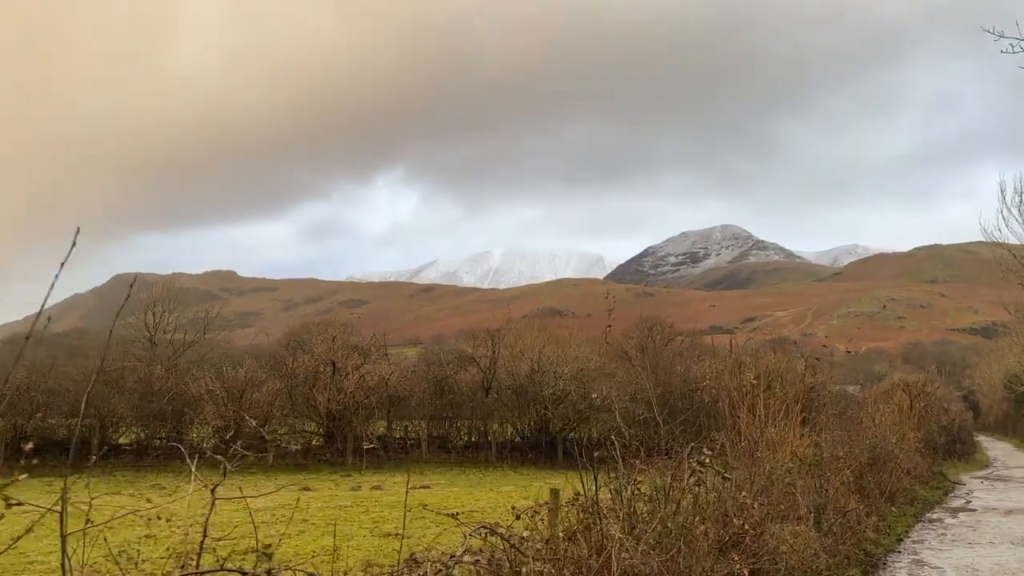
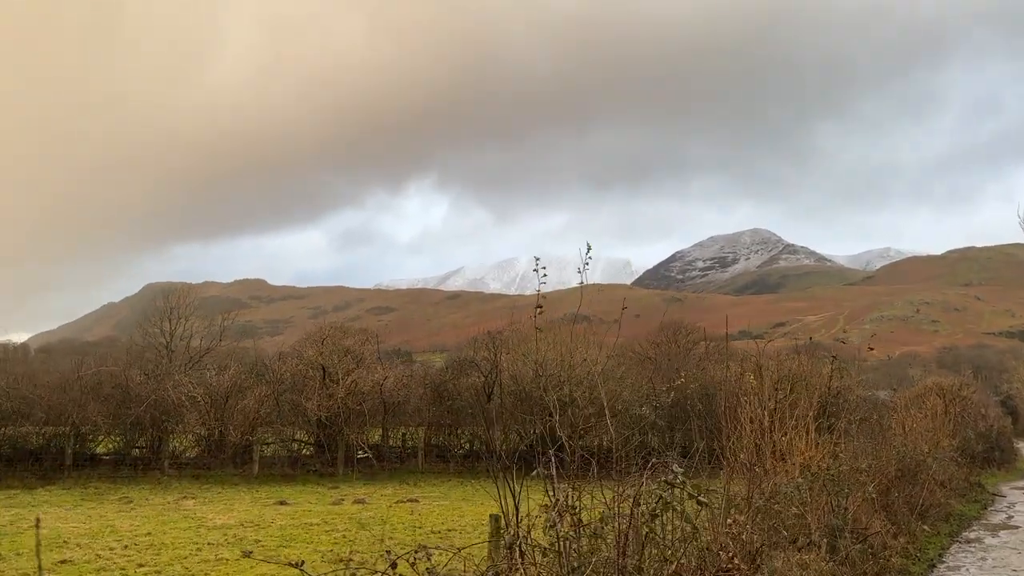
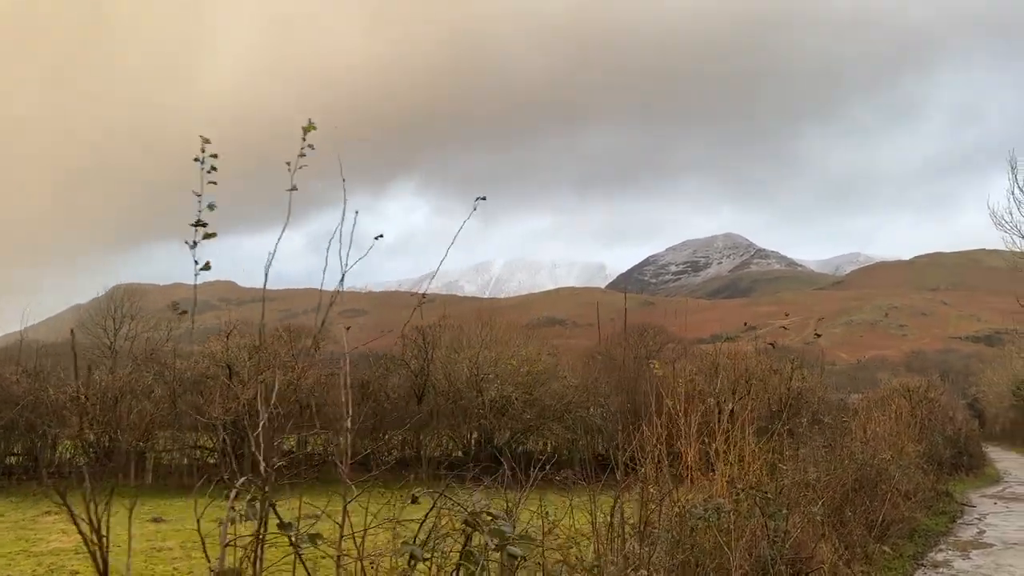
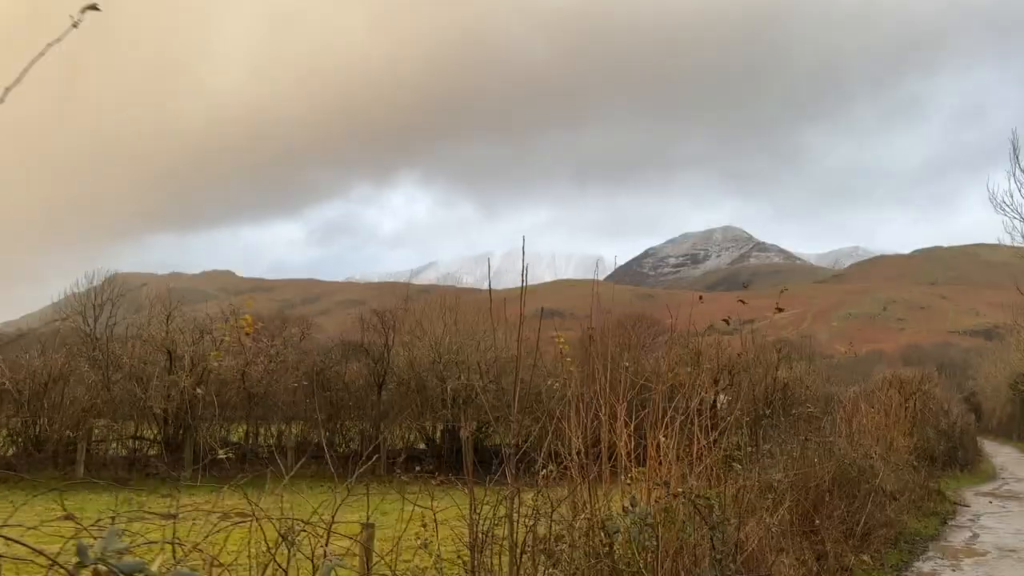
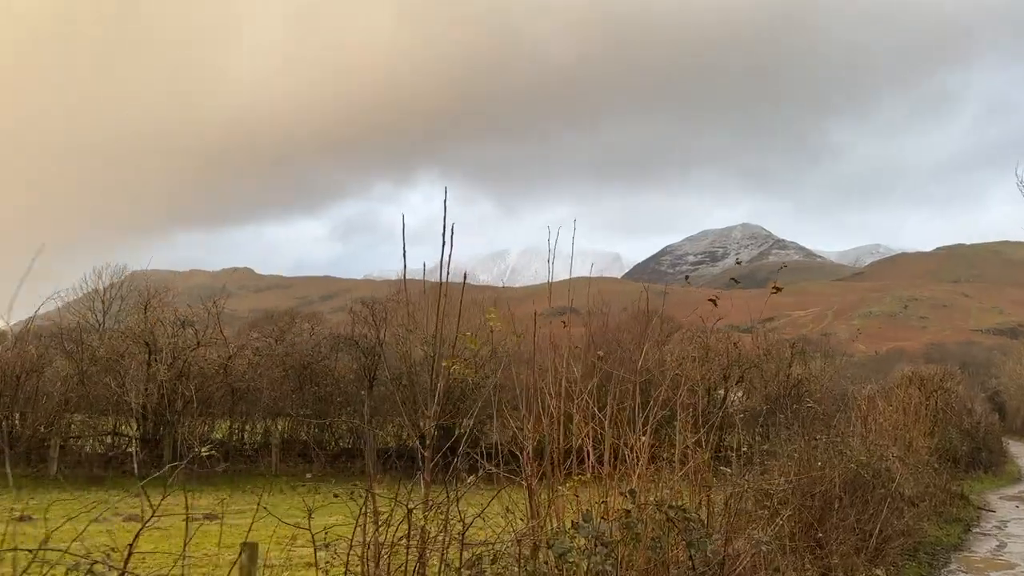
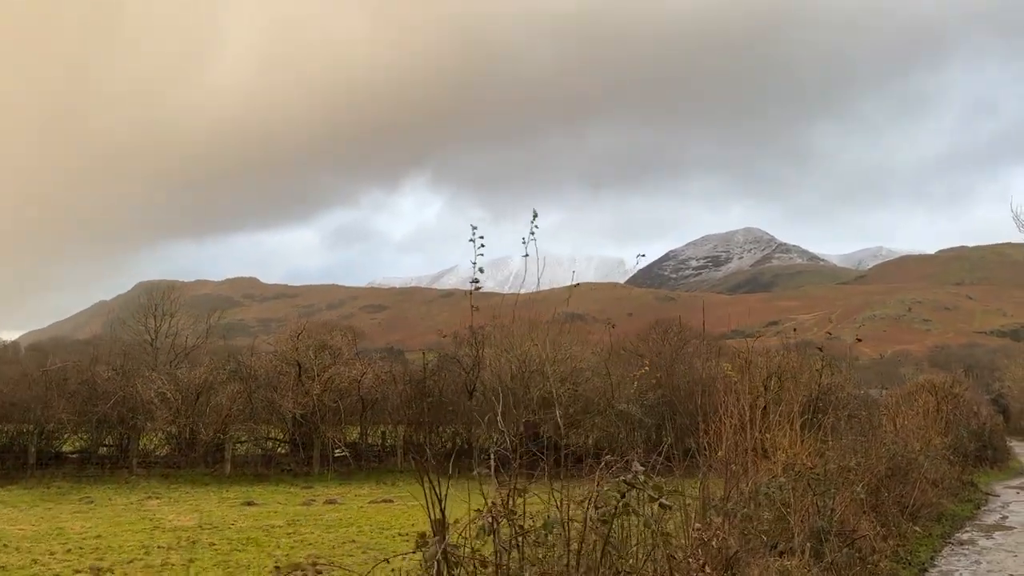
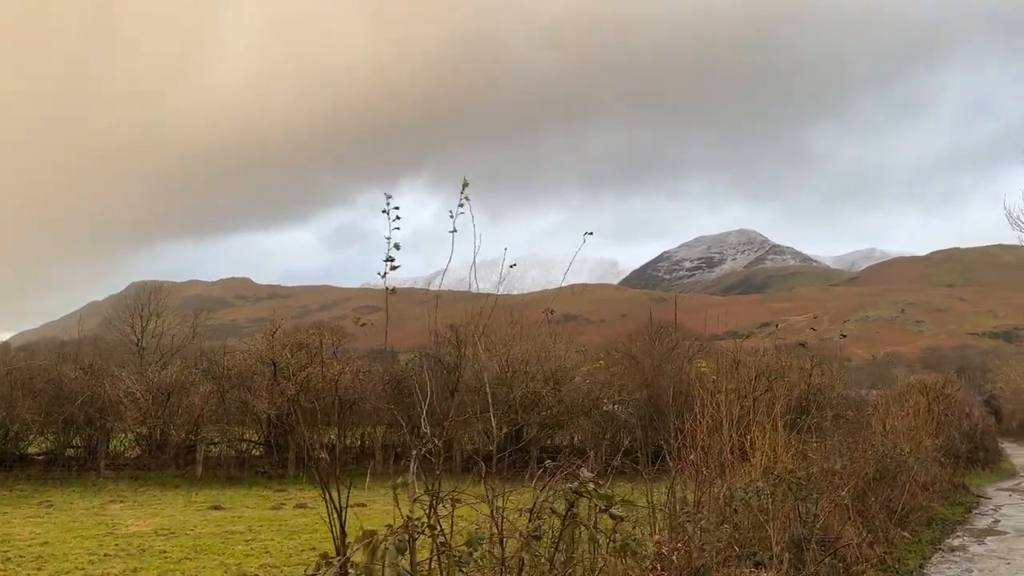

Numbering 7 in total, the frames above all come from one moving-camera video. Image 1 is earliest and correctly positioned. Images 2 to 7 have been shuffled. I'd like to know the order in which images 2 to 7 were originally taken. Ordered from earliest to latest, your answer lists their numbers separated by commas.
2, 6, 7, 3, 4, 5
